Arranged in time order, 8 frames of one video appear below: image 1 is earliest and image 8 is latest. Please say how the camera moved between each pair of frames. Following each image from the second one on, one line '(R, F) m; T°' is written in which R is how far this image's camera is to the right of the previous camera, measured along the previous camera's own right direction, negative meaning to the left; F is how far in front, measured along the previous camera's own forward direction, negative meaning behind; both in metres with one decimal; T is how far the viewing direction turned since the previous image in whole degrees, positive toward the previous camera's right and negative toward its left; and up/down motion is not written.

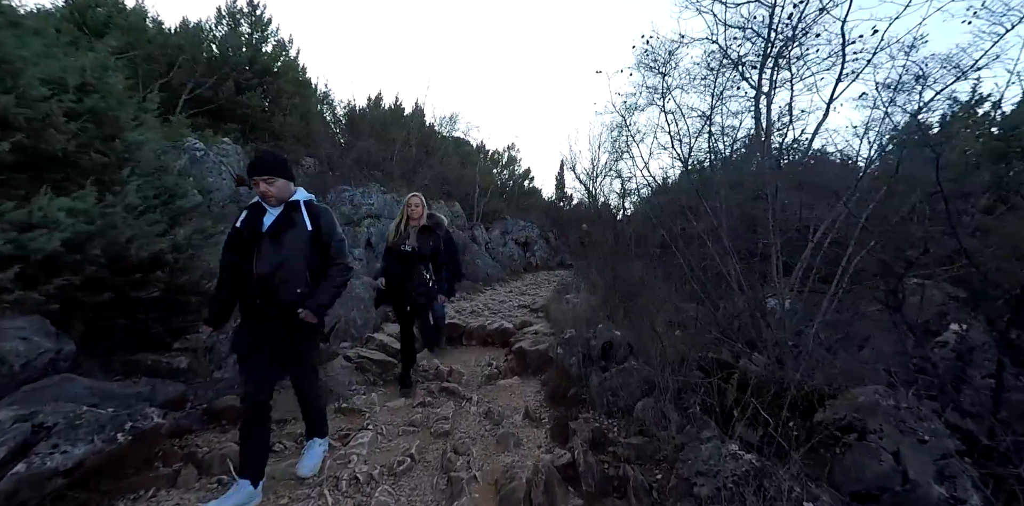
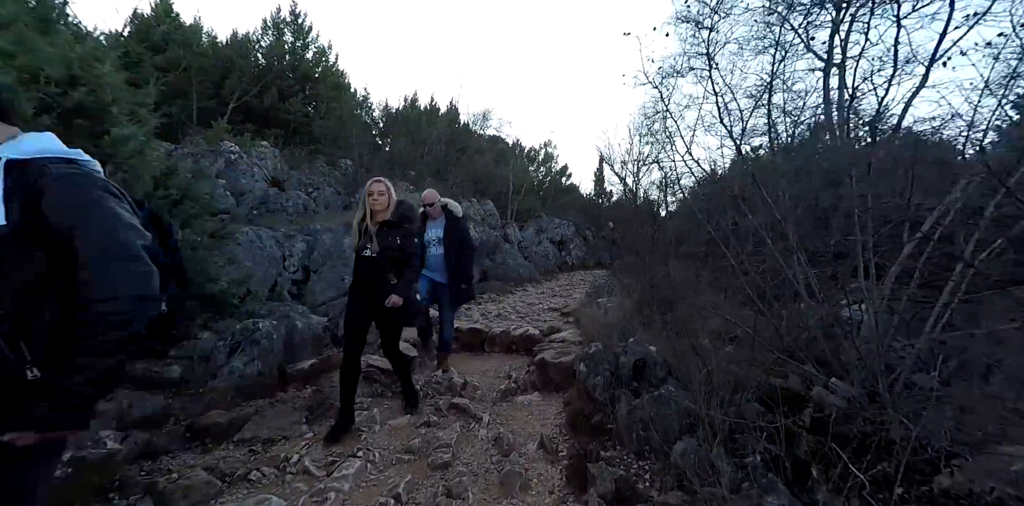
(+0.2, +0.6) m; -5°
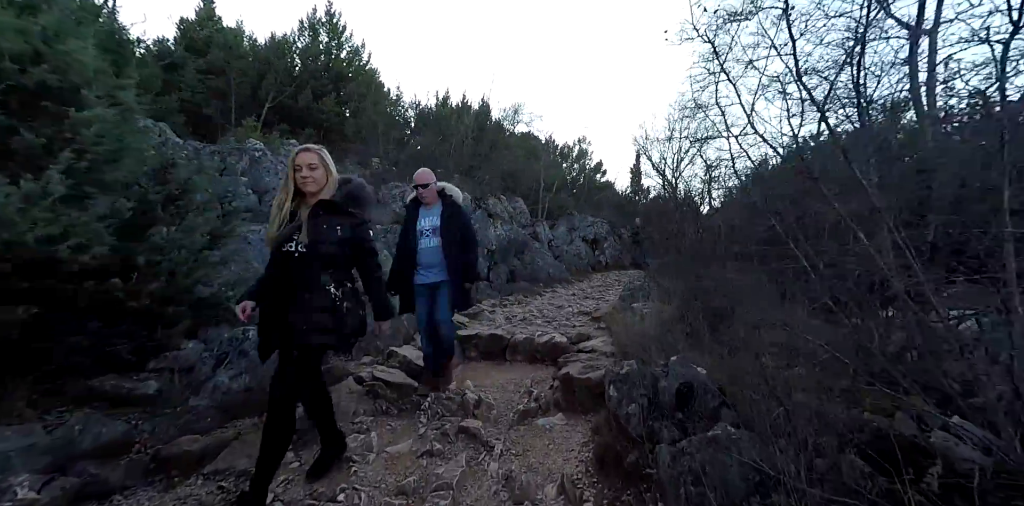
(+0.1, +0.6) m; -4°
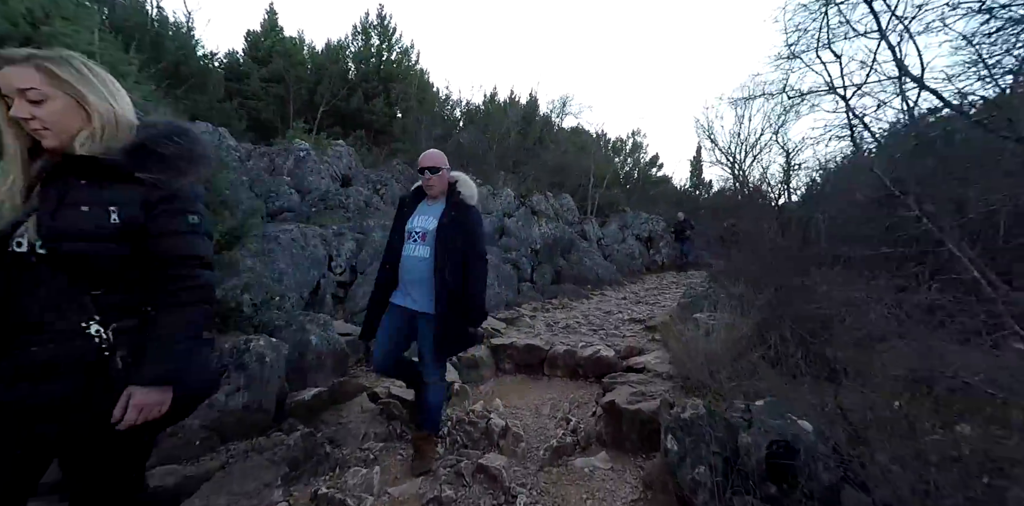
(+0.1, +0.7) m; -6°
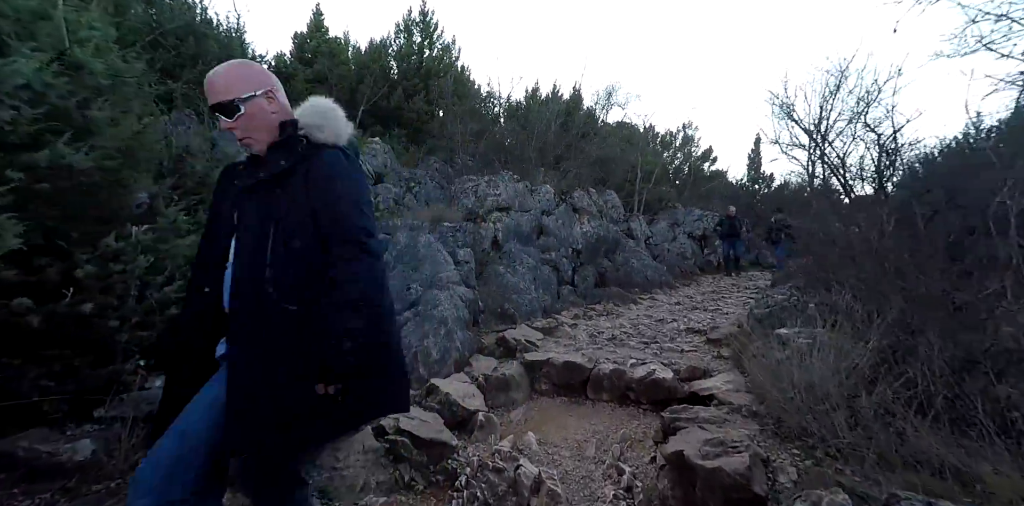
(0.0, +0.8) m; -5°
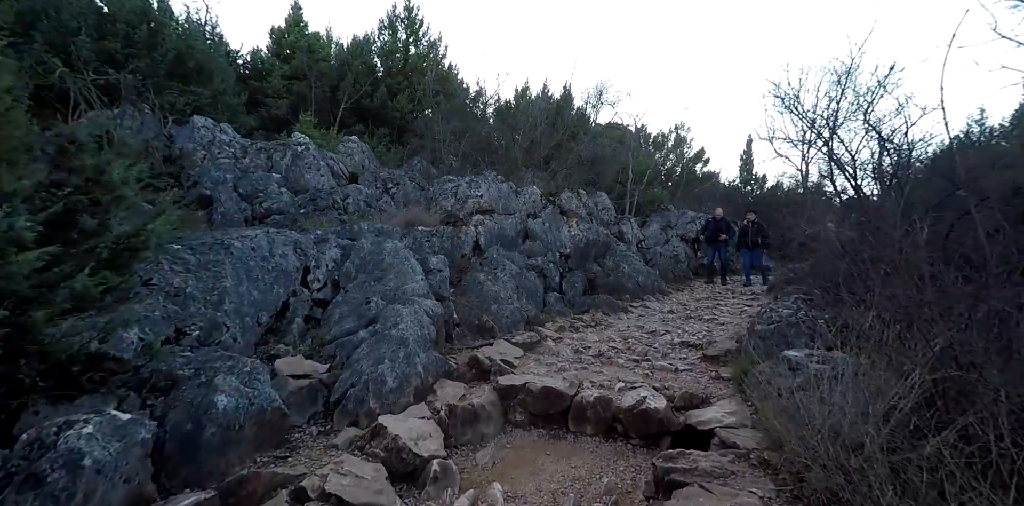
(+0.2, +0.6) m; +1°
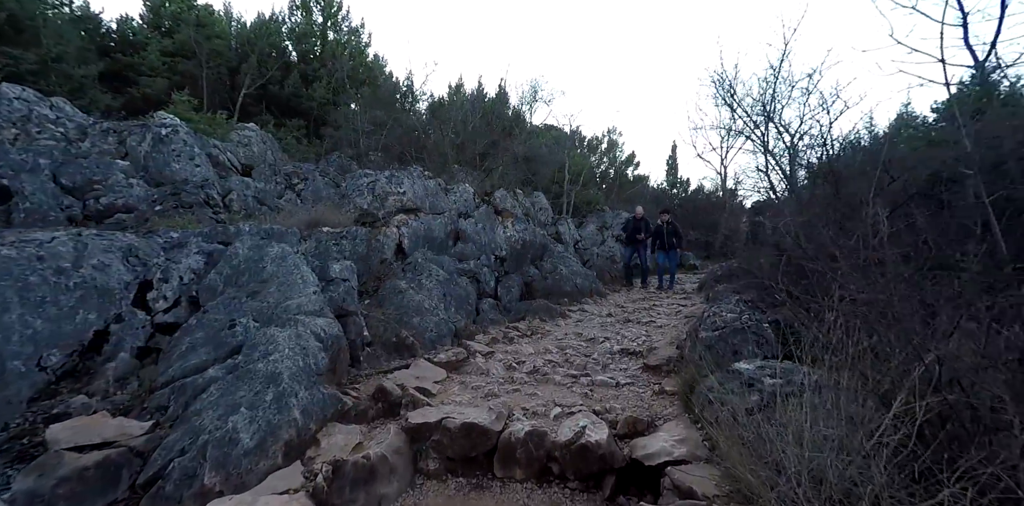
(+0.2, +0.9) m; +7°
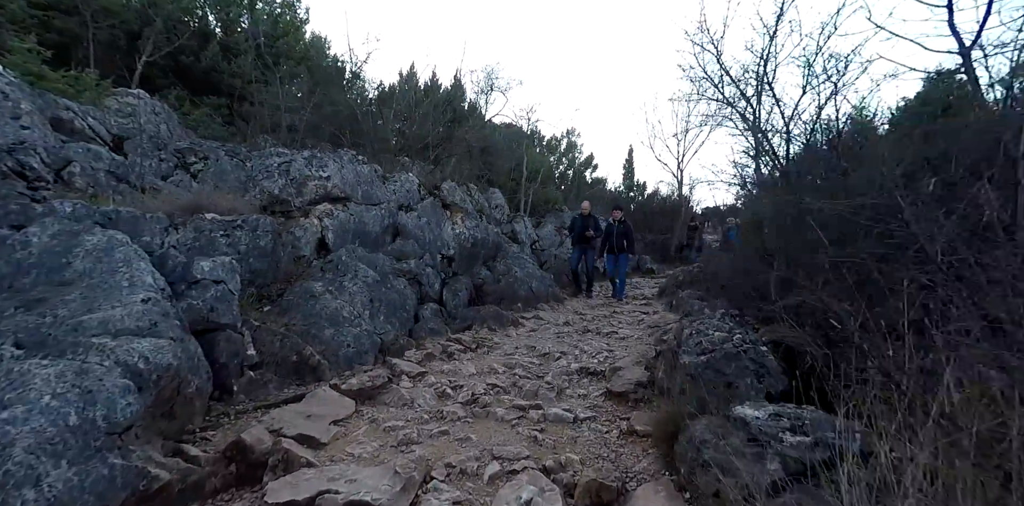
(+0.2, +1.1) m; +5°
